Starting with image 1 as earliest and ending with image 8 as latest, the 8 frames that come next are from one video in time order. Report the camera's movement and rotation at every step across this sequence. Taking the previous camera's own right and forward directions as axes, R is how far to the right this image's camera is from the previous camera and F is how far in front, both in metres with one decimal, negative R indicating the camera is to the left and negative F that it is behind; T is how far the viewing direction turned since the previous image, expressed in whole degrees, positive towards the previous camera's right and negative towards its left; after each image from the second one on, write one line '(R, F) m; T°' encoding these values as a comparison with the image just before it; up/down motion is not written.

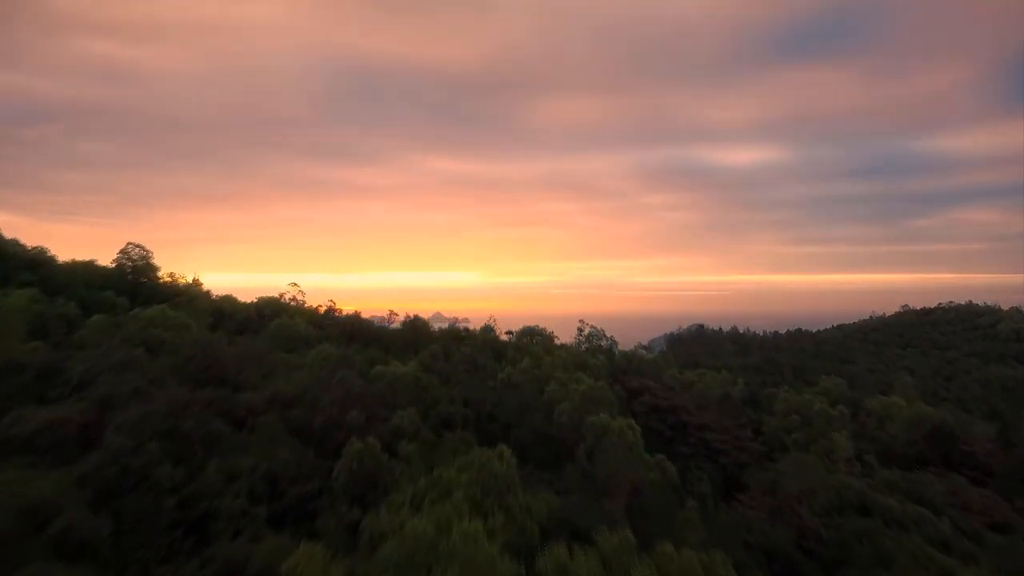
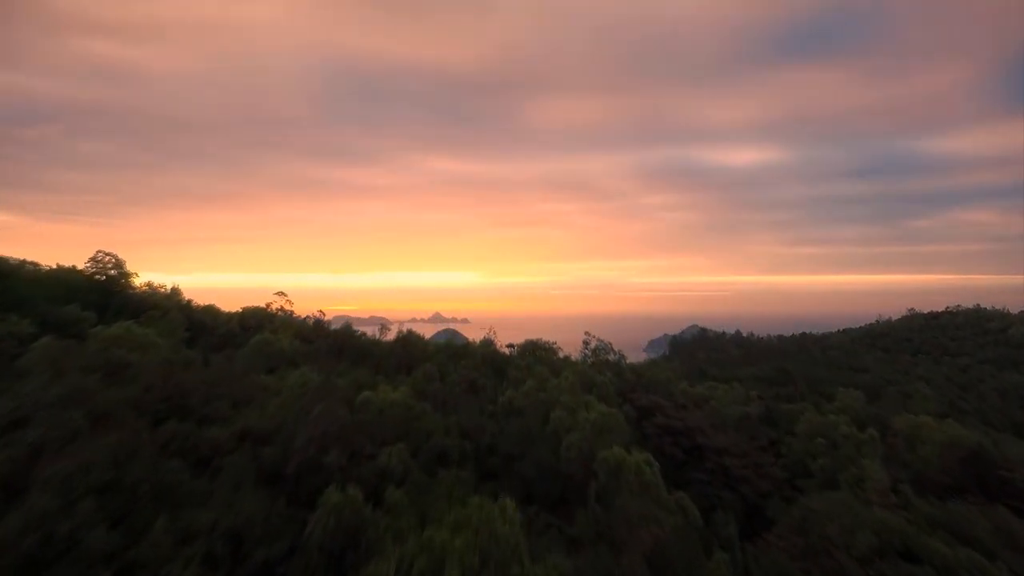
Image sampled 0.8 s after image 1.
(0.0, +0.9) m; 0°
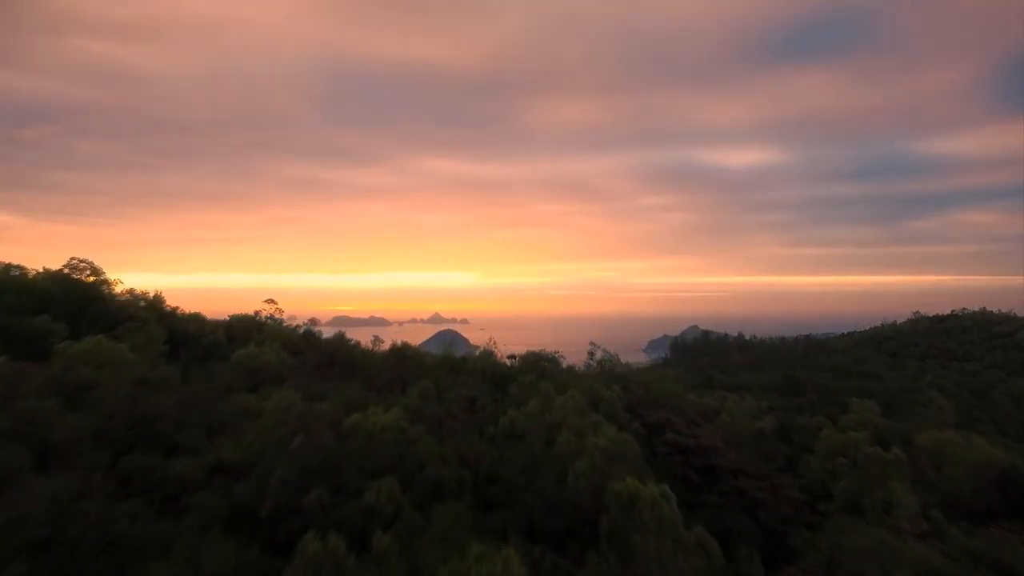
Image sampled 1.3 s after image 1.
(0.0, +0.7) m; 0°
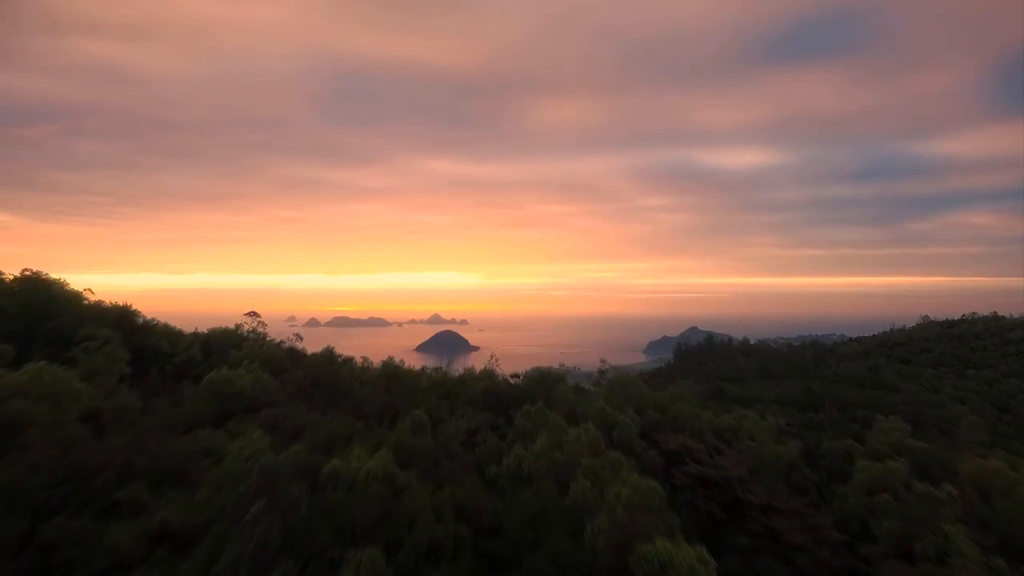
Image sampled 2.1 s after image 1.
(-0.1, +1.1) m; 0°
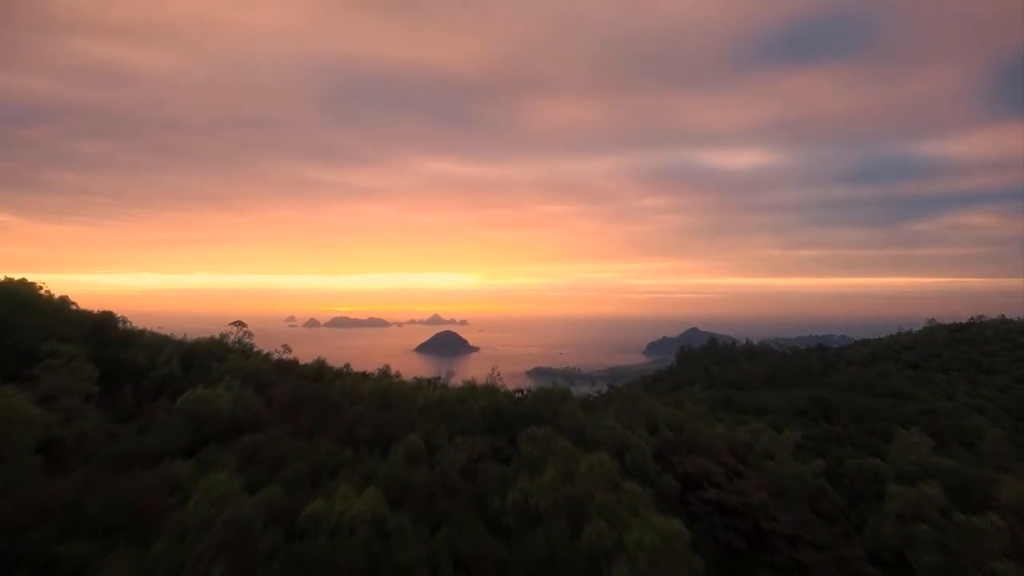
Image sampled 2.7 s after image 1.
(-0.1, +0.8) m; 0°
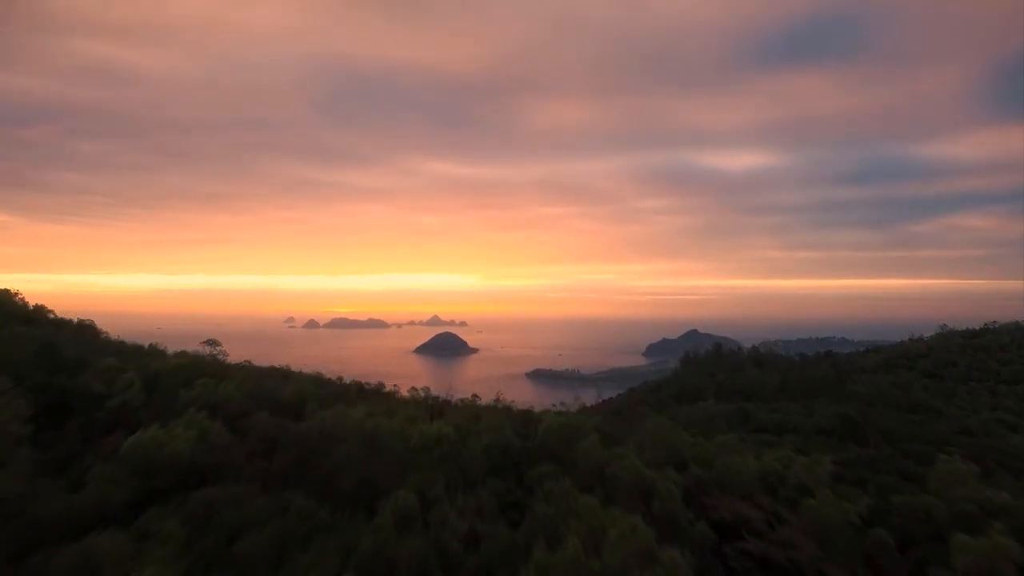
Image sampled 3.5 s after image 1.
(-0.1, +1.2) m; 0°
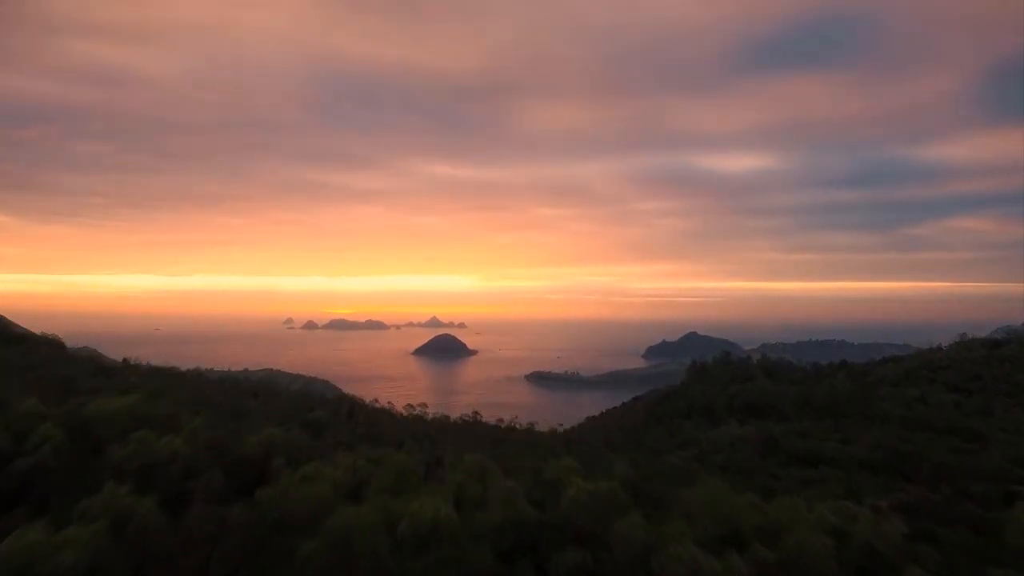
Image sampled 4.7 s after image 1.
(-0.2, +1.9) m; 0°
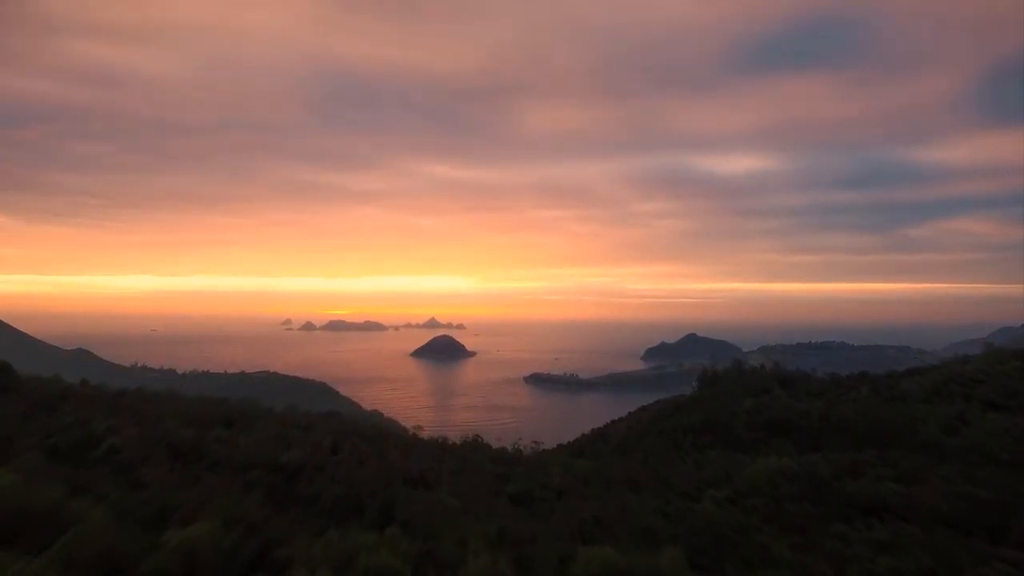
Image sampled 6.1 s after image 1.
(-0.2, +2.4) m; 0°
